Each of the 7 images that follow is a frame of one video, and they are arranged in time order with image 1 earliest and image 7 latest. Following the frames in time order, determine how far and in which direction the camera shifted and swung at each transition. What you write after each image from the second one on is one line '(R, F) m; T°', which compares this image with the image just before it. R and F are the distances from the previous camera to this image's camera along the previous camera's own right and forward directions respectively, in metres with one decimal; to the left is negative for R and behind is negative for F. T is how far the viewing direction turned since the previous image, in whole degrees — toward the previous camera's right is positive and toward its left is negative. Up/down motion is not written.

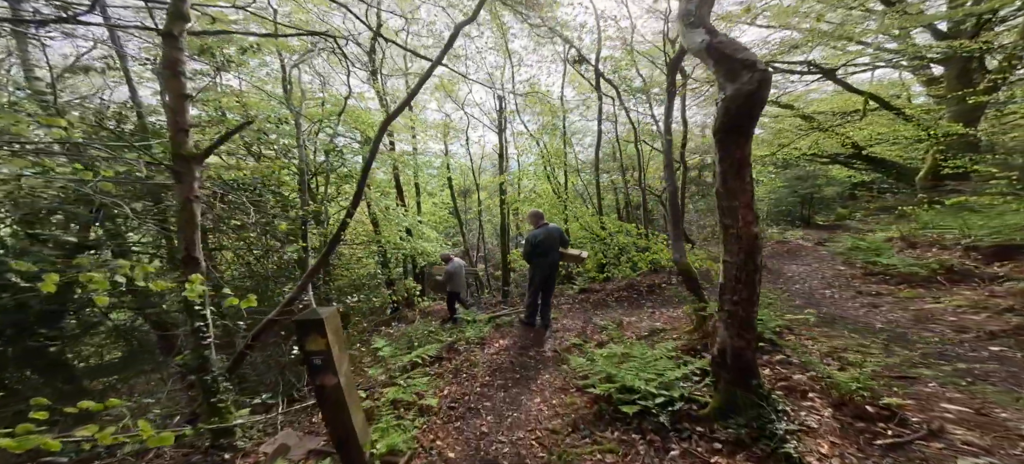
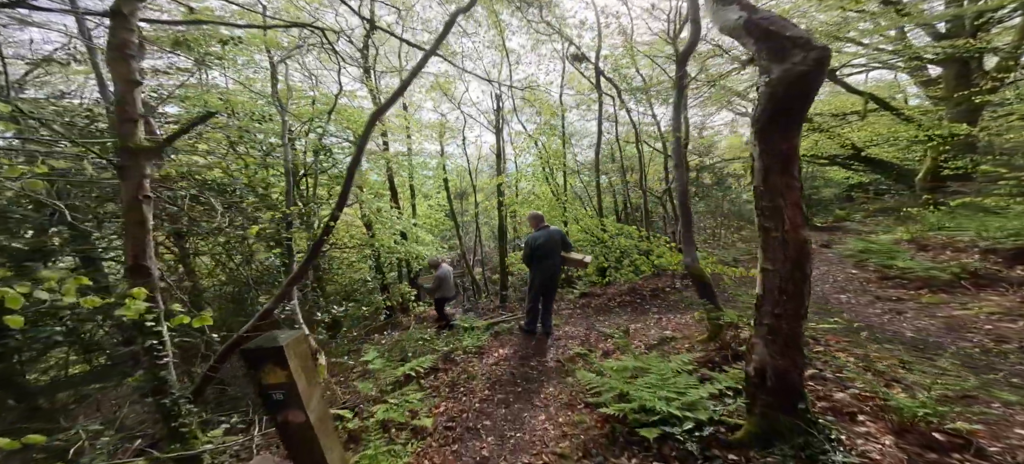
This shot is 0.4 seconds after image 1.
(-0.1, +0.3) m; +1°
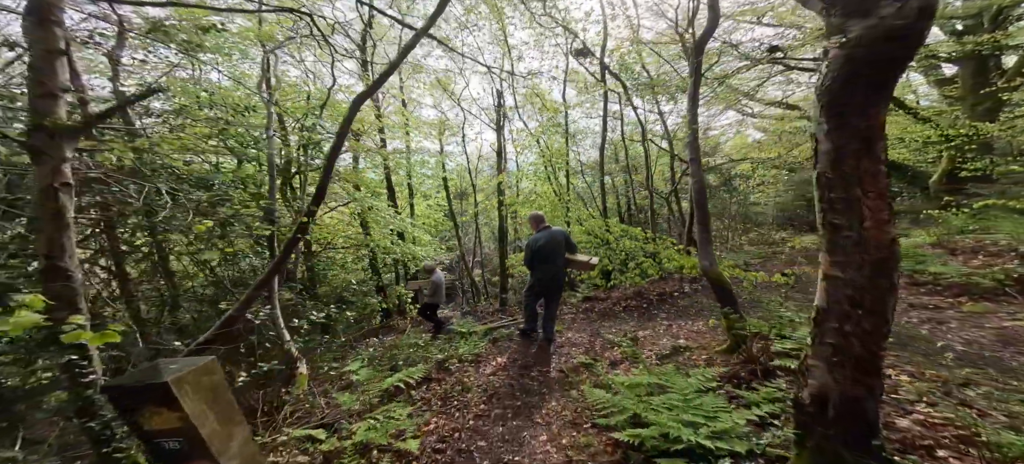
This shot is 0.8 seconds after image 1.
(0.0, +0.4) m; 0°
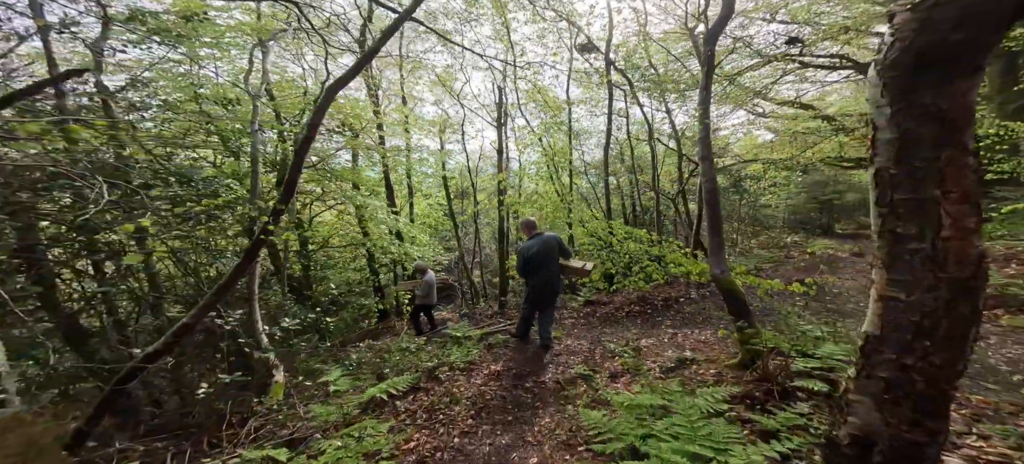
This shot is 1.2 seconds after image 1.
(+0.1, +0.3) m; -1°
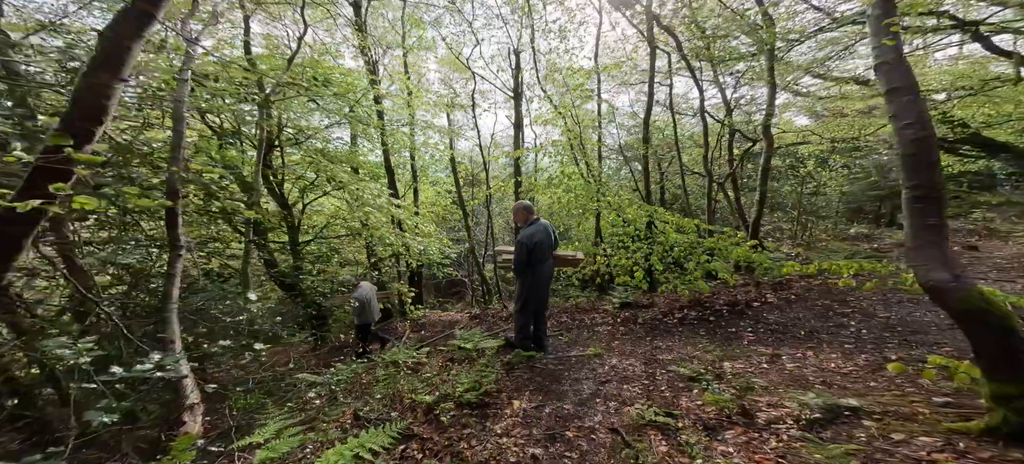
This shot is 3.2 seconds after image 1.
(-0.2, +1.6) m; -1°
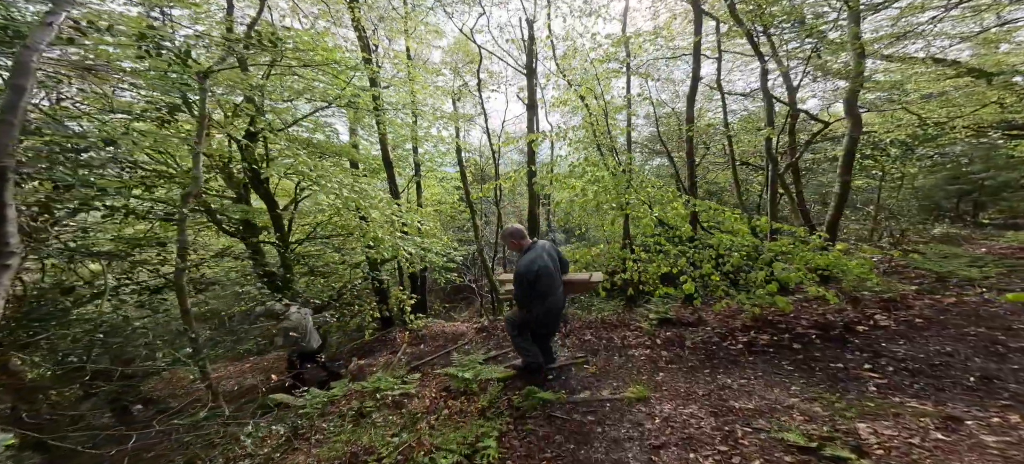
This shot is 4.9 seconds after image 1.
(+0.1, +1.4) m; -2°
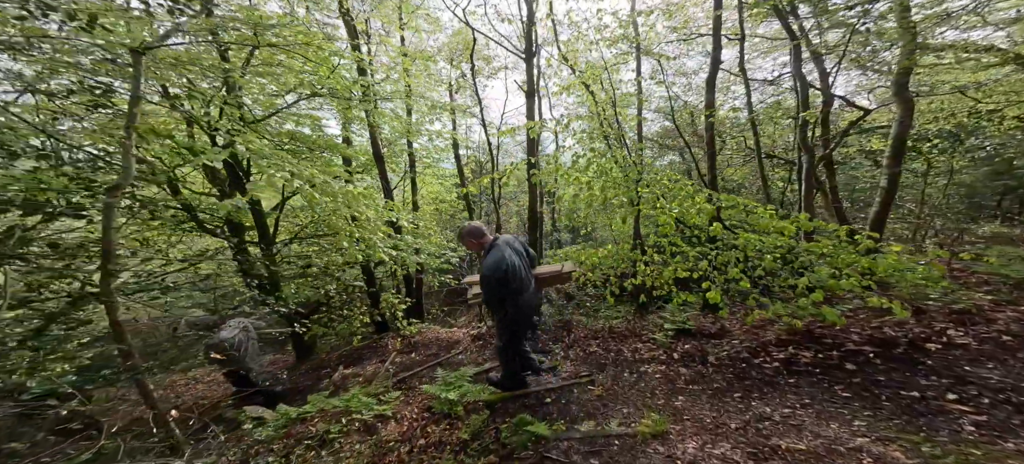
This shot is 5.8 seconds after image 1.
(+0.2, +0.7) m; -1°
